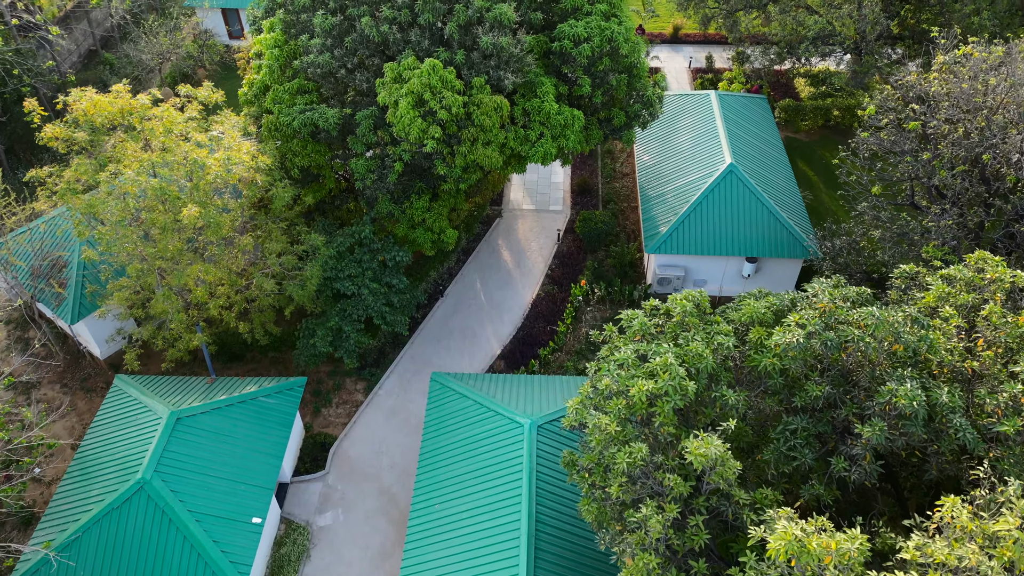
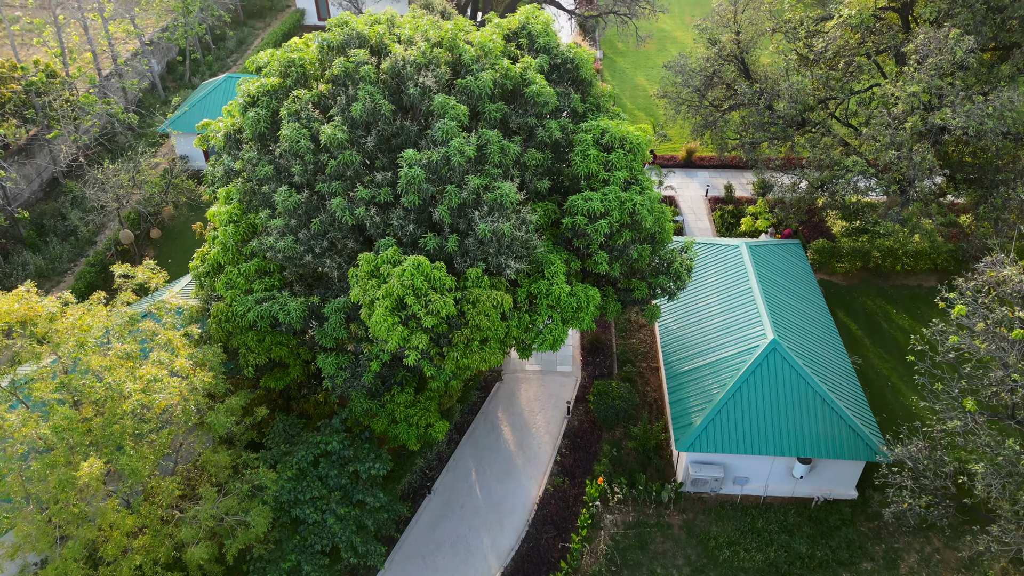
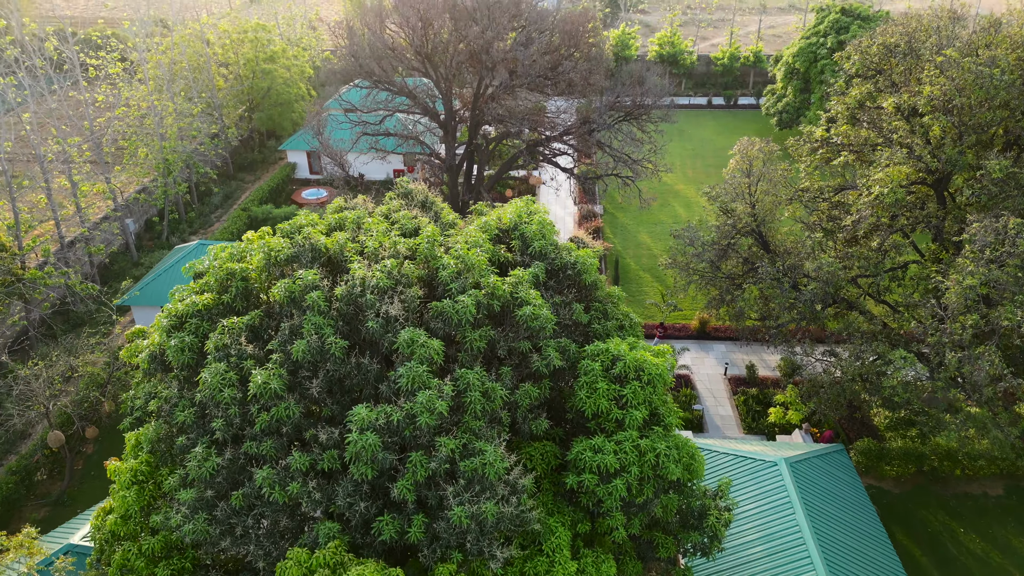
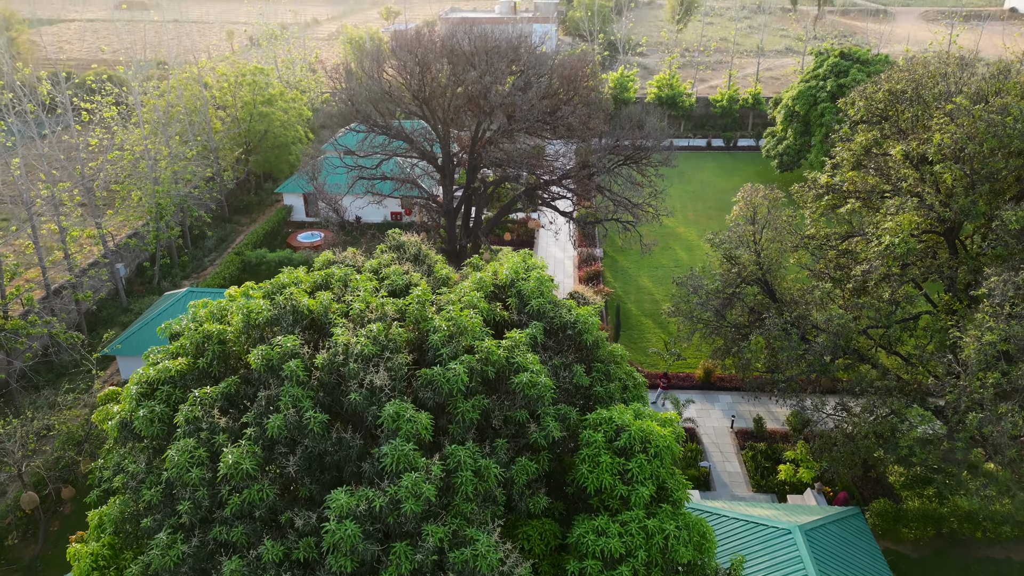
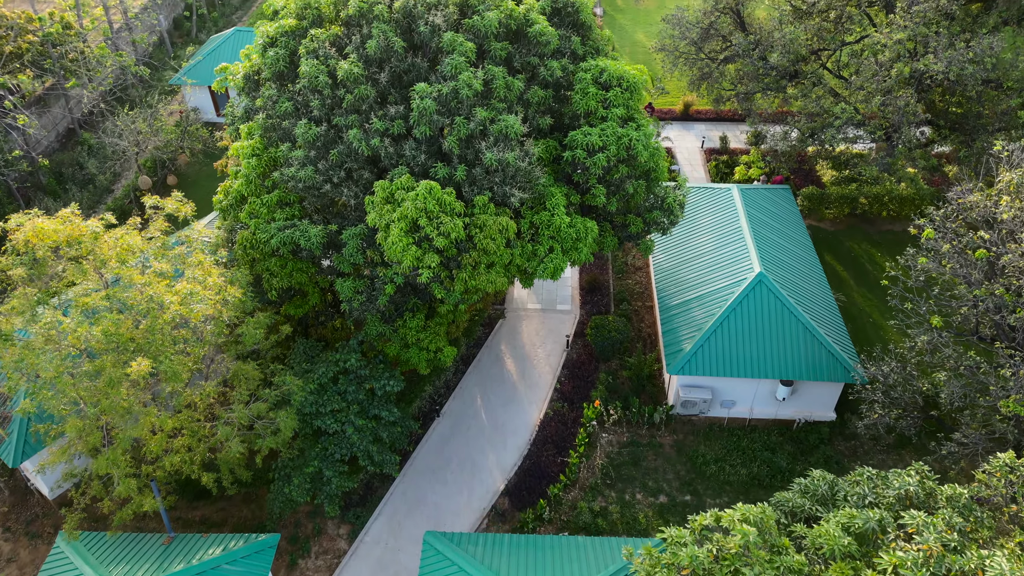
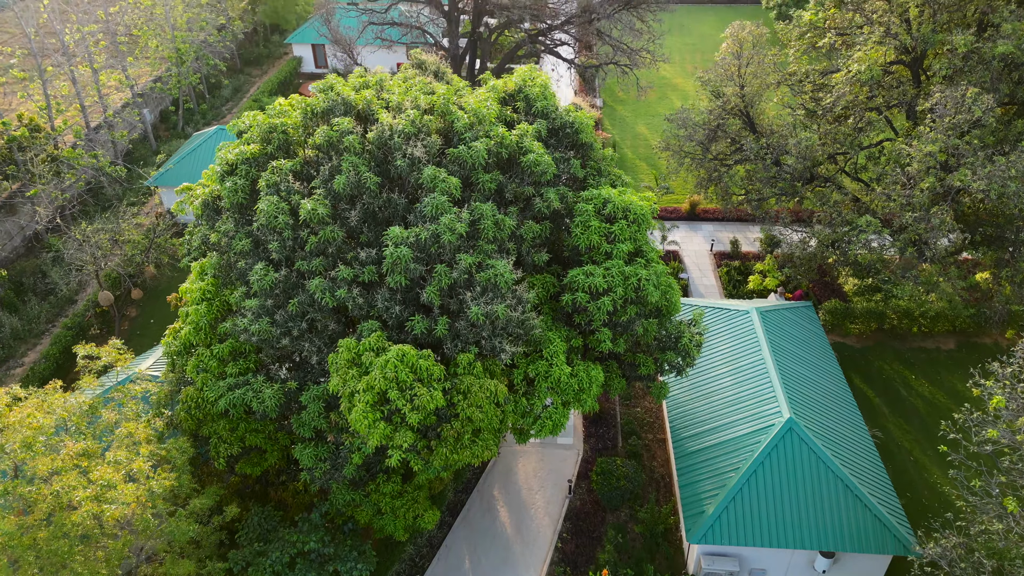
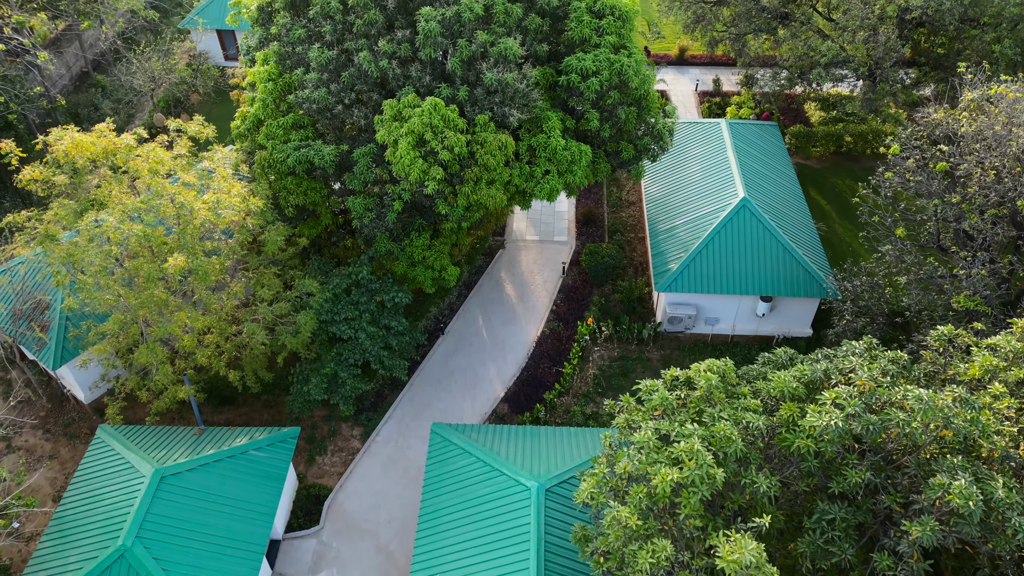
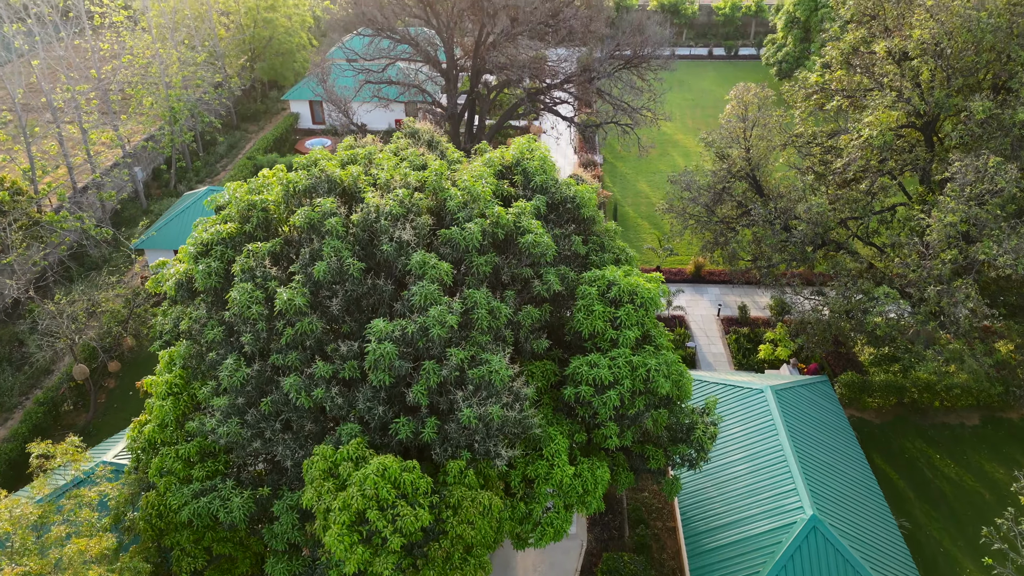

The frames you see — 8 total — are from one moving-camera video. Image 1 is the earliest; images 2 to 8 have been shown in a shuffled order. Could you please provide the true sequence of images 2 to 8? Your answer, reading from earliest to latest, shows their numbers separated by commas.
7, 5, 2, 6, 8, 3, 4
